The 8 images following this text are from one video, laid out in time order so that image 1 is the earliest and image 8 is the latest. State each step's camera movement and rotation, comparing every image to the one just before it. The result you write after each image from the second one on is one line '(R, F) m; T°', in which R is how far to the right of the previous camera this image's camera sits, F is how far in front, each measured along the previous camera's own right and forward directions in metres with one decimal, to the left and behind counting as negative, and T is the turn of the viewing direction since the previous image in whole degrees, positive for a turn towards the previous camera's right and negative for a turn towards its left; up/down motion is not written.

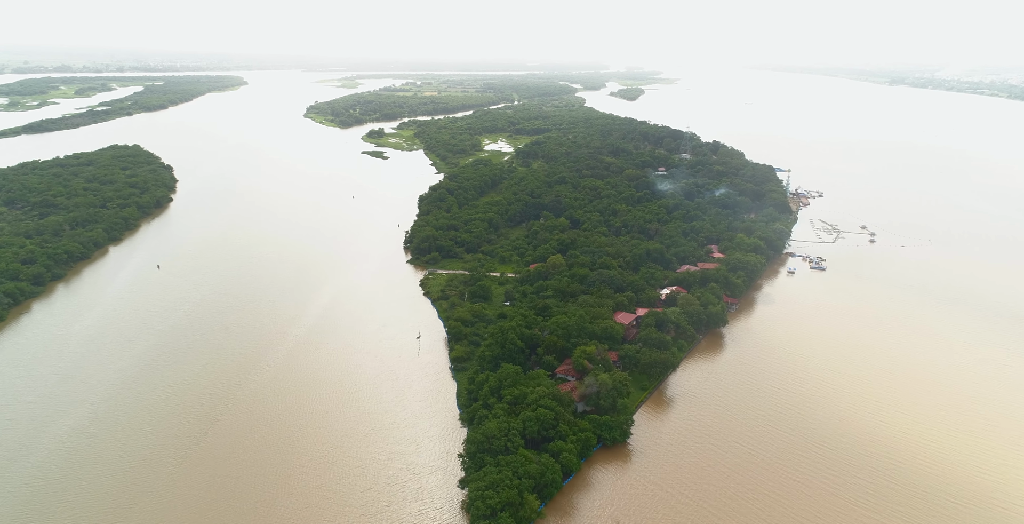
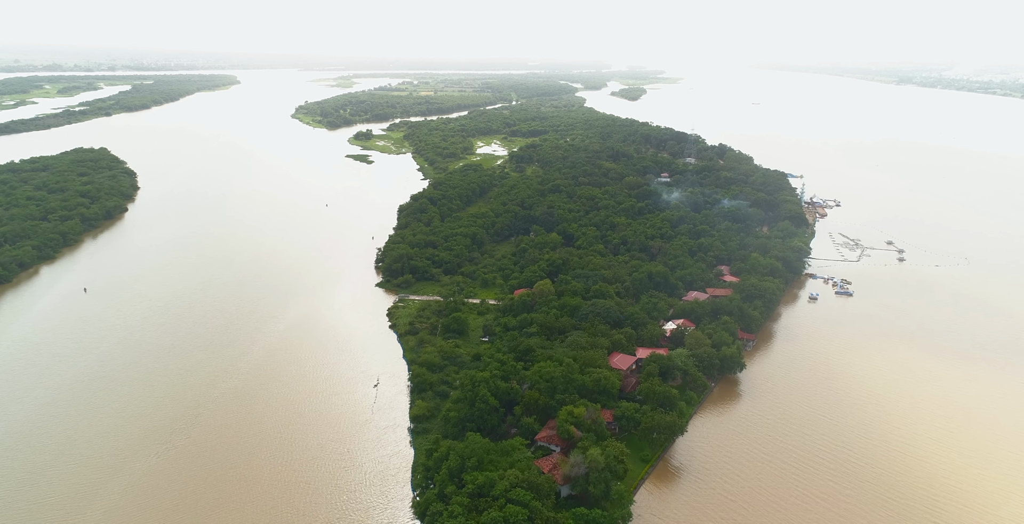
(+0.7, +2.9) m; 0°
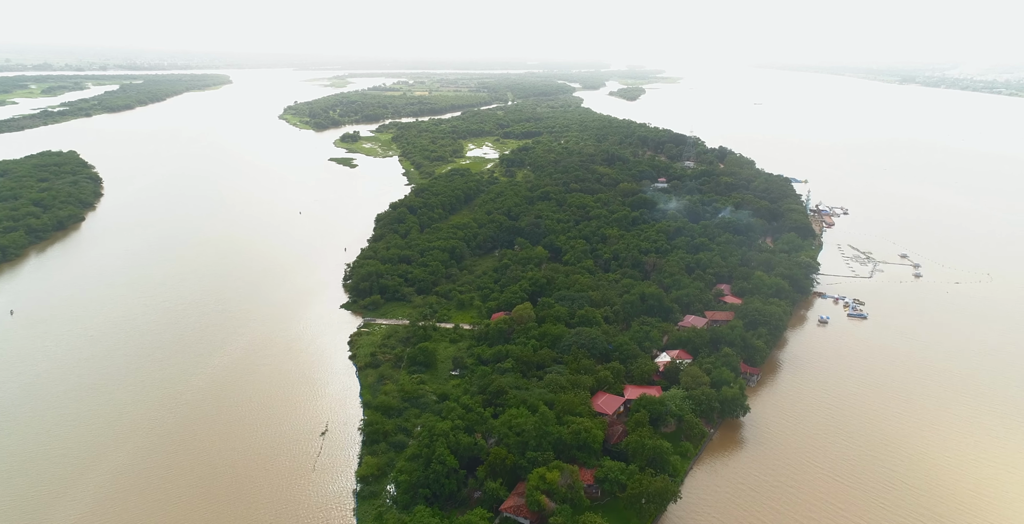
(+0.8, +2.0) m; 0°
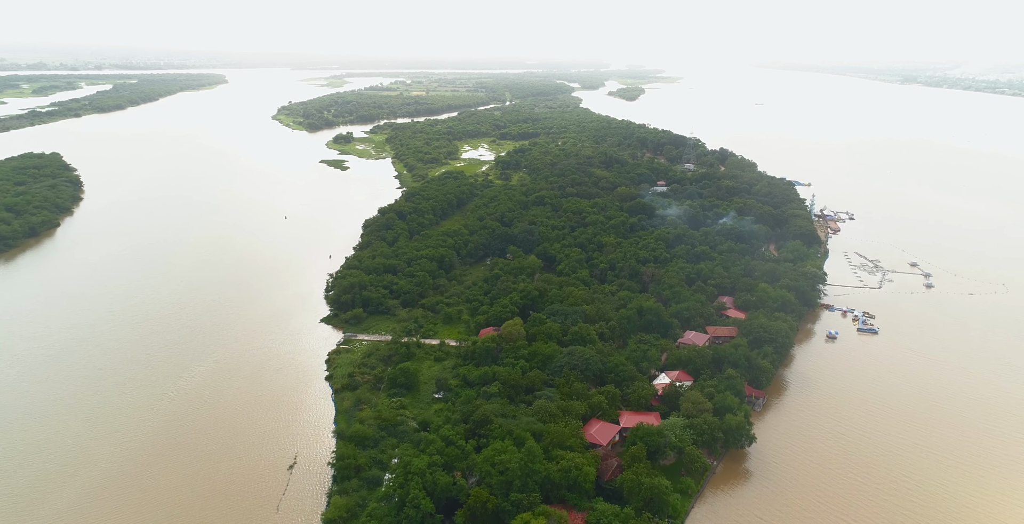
(+0.3, +1.1) m; 0°
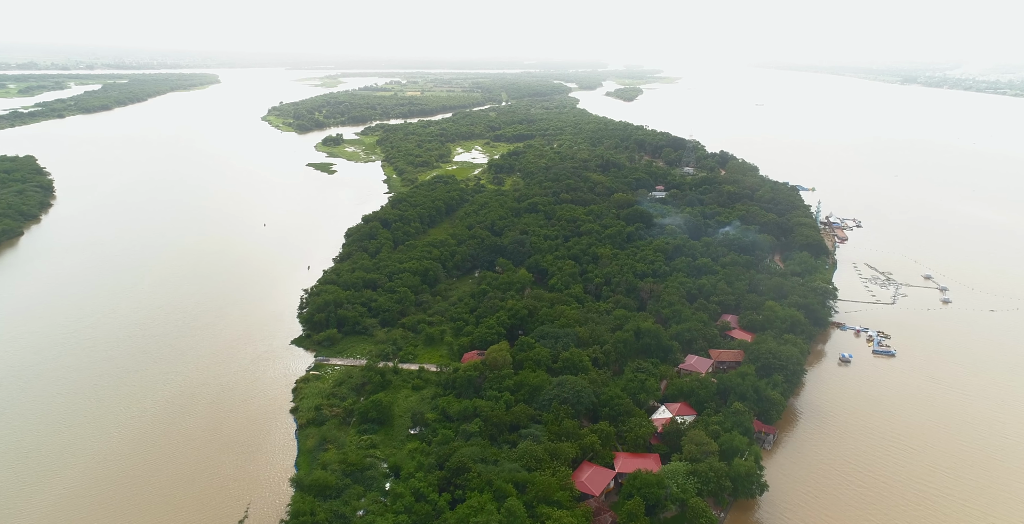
(+0.4, +1.4) m; 0°
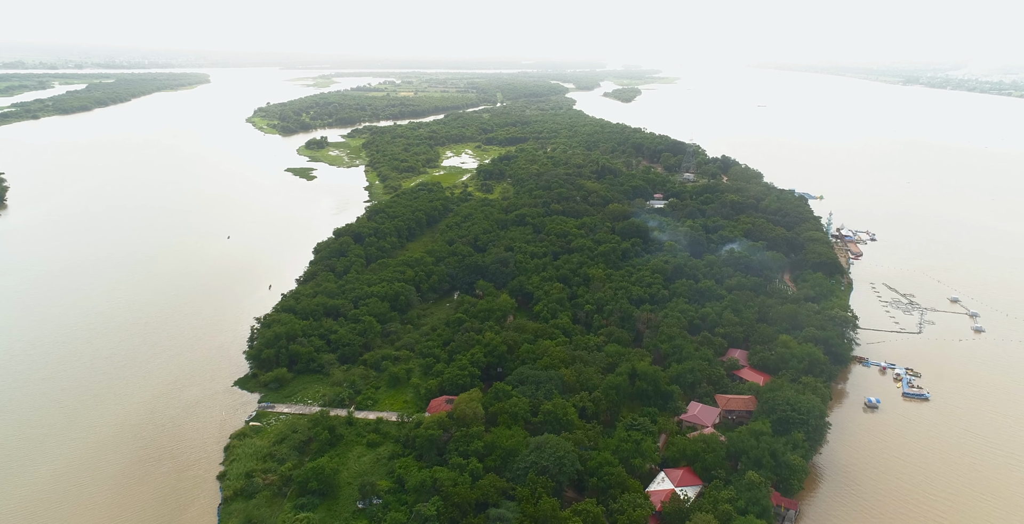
(+0.6, +2.2) m; 0°
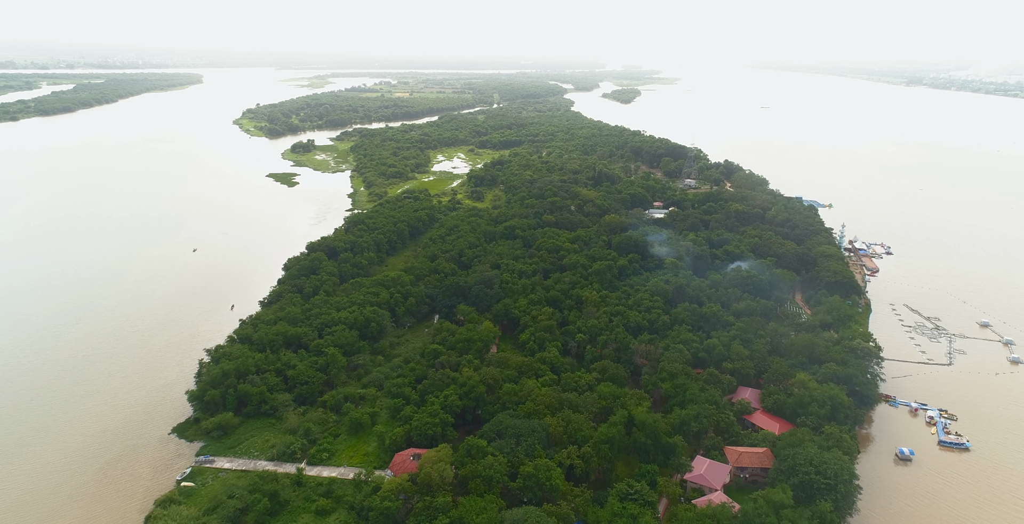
(+0.5, +1.9) m; 0°
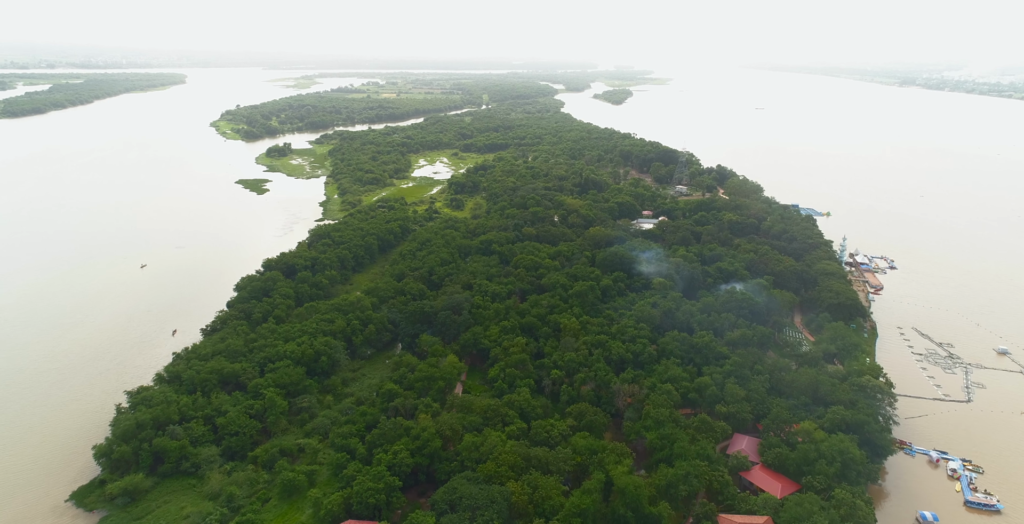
(+0.7, +1.8) m; +1°
